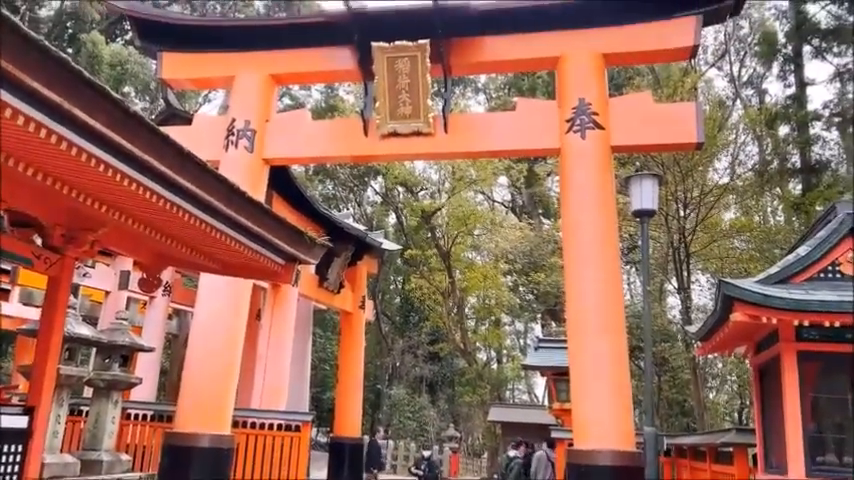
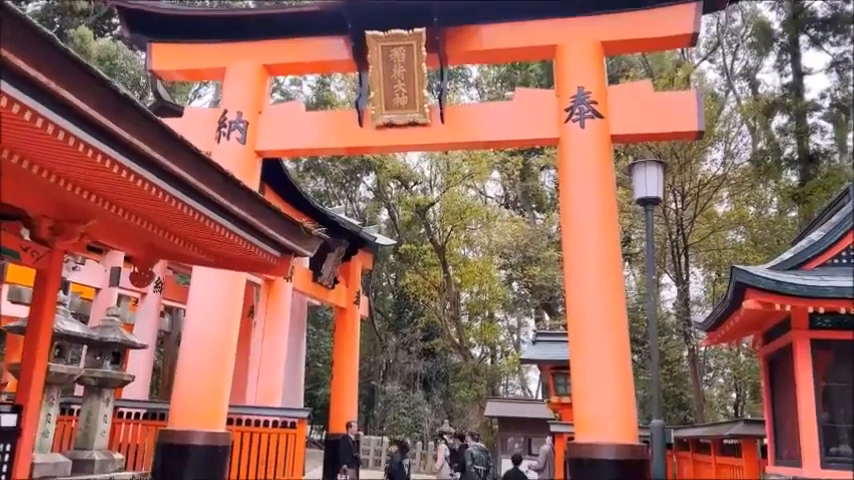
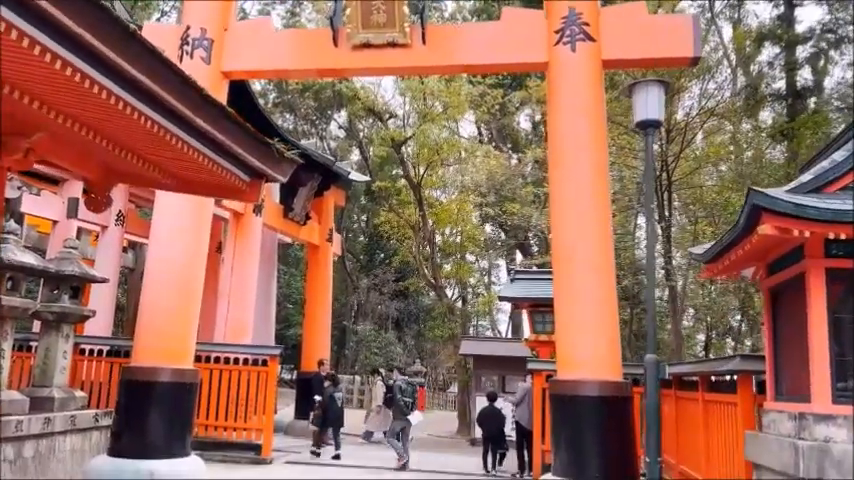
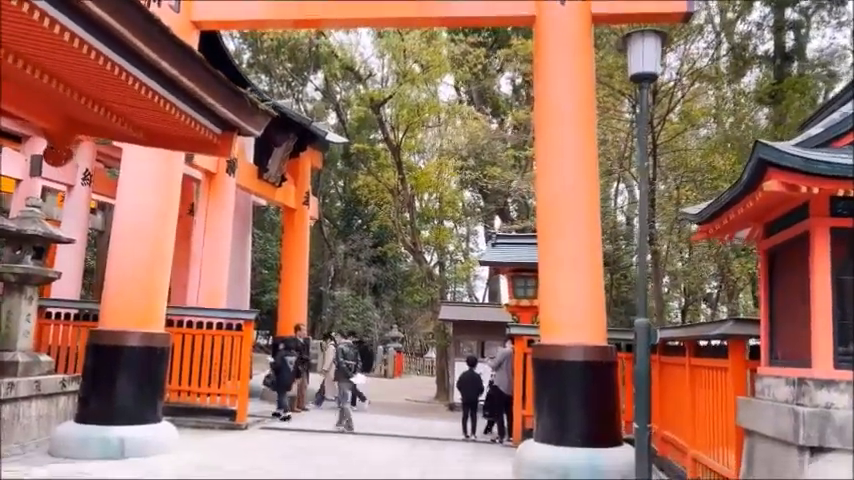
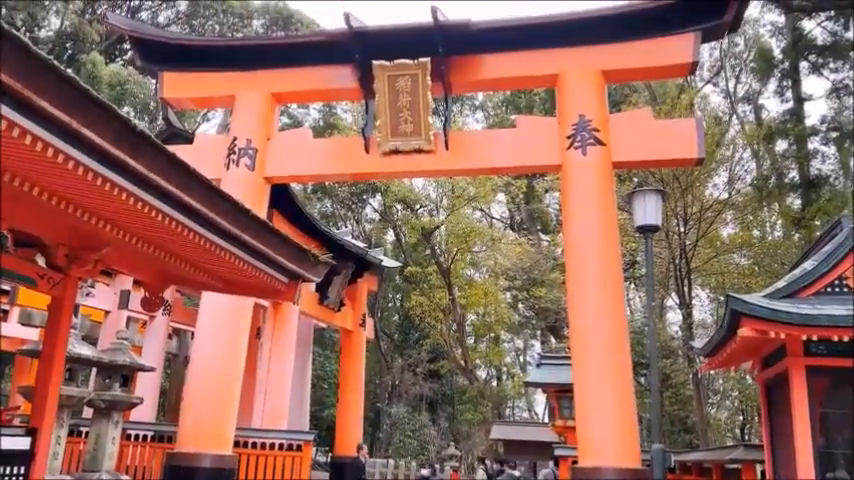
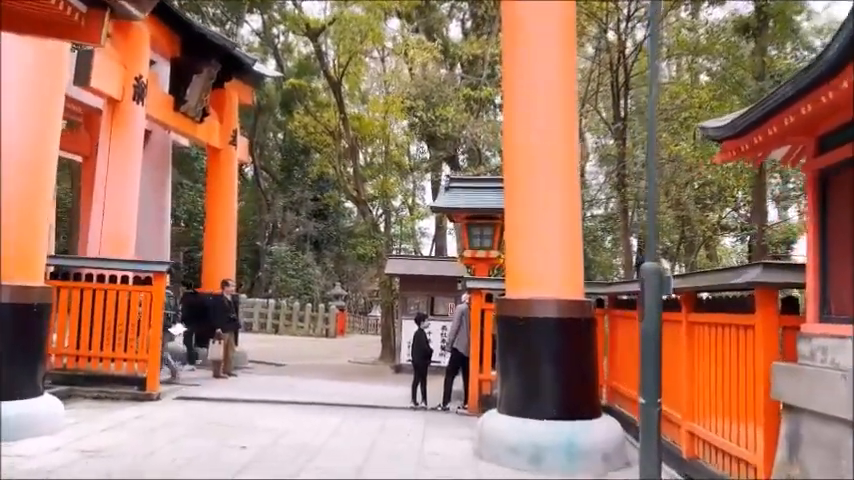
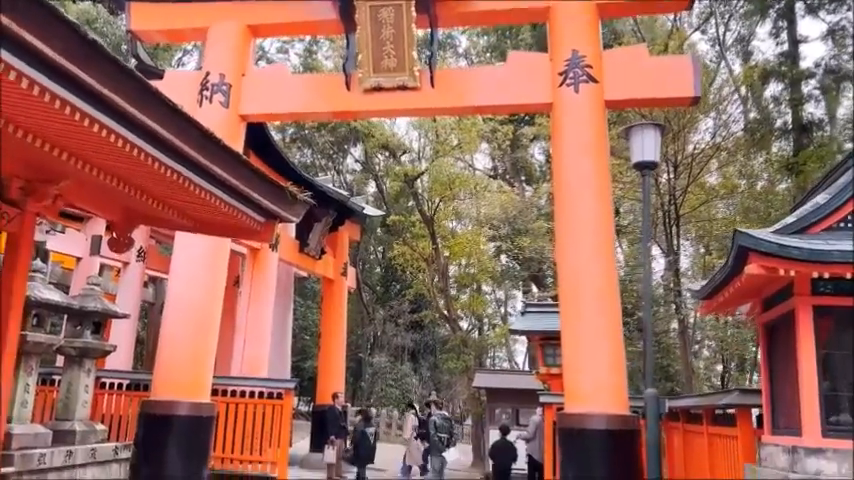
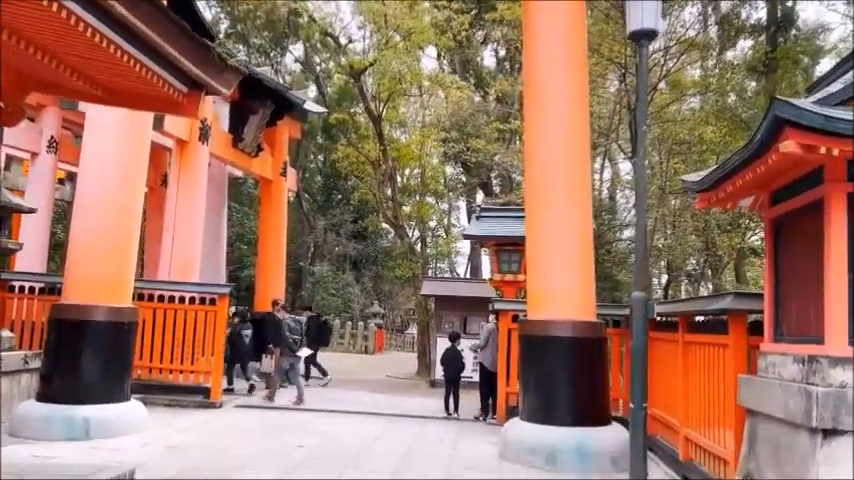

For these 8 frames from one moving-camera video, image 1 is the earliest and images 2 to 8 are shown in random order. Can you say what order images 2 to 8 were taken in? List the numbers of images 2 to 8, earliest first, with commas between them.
5, 2, 7, 3, 4, 8, 6
